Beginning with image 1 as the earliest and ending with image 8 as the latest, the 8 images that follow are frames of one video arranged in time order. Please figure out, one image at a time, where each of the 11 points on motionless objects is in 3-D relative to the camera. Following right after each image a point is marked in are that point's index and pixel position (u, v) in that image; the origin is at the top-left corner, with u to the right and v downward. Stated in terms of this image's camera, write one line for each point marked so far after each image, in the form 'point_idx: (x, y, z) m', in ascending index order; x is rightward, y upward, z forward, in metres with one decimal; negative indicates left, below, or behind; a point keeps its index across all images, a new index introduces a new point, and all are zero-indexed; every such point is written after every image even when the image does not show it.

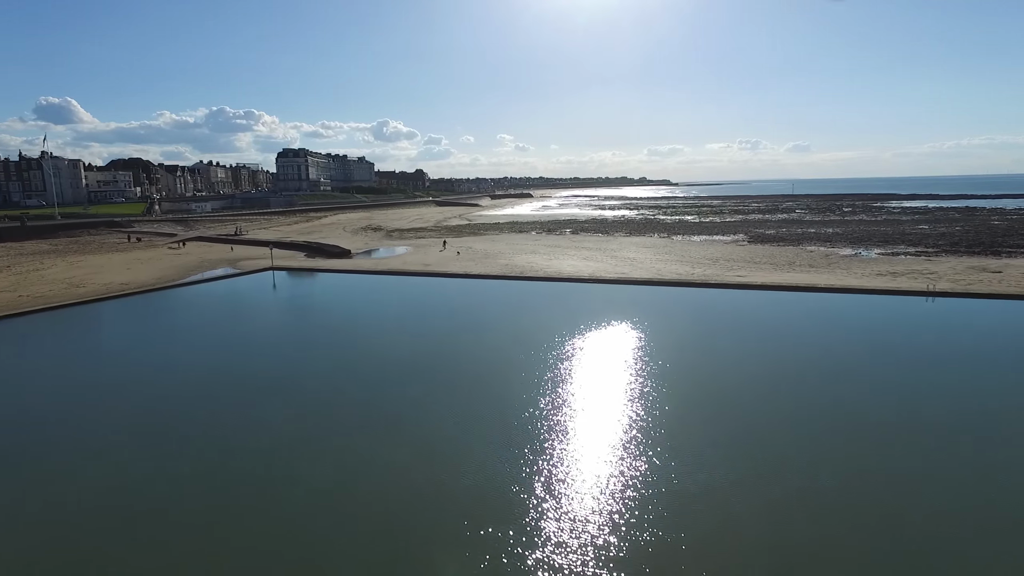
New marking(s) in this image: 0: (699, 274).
0: (+6.4, +0.5, +19.5) m
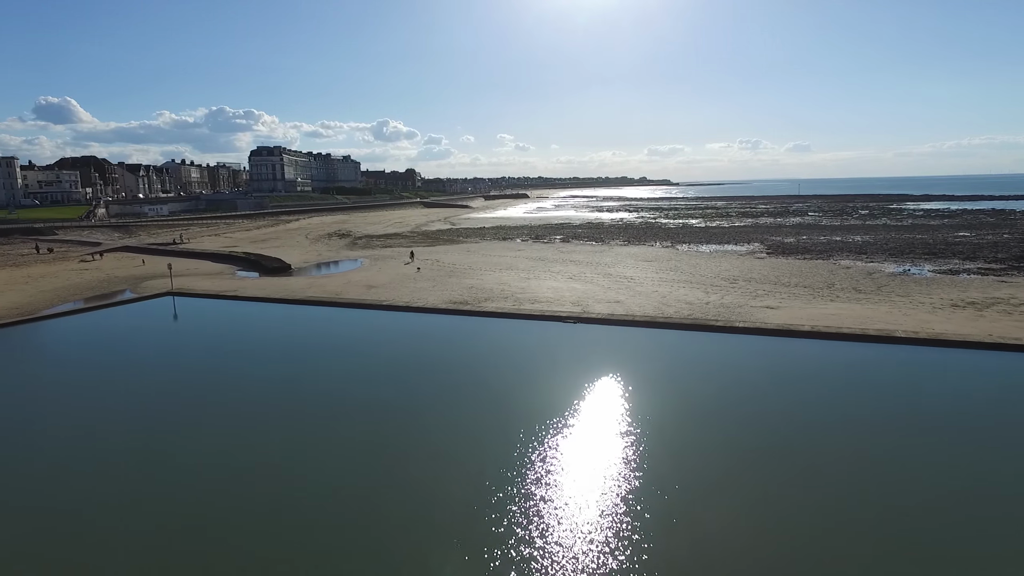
0: (+5.4, -0.3, +15.1) m
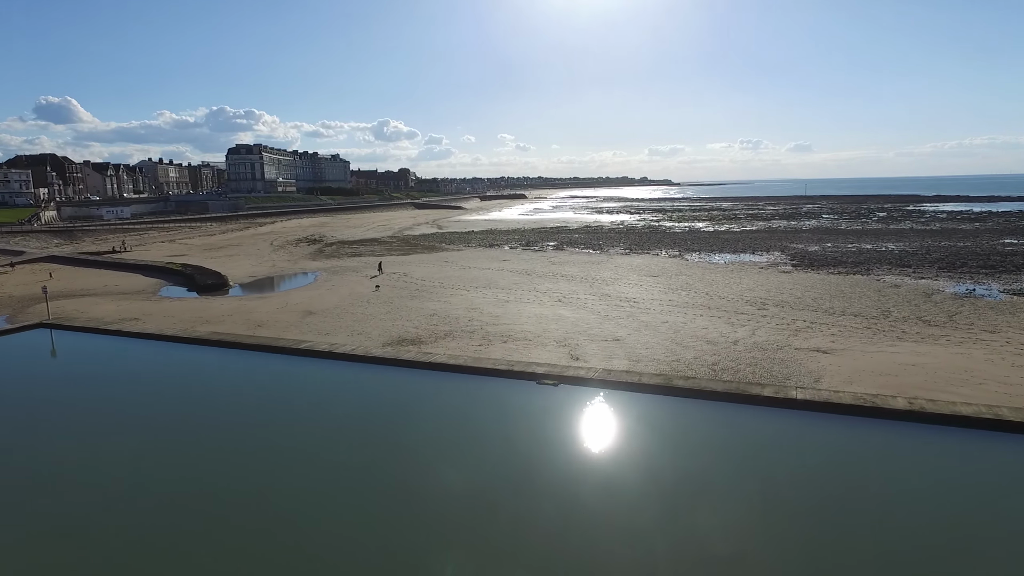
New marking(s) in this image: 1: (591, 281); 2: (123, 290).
0: (+4.7, -1.0, +11.6) m
1: (+2.4, +0.2, +18.1) m
2: (-11.9, -0.1, +17.9) m
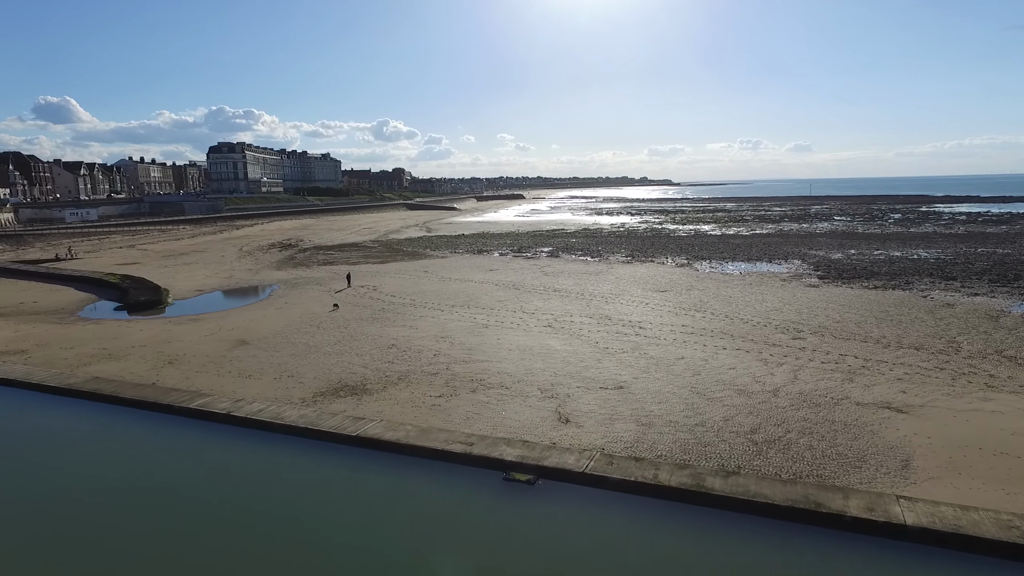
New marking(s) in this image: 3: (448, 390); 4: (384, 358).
0: (+4.3, -1.4, +8.9) m
1: (+2.0, -0.3, +15.5) m
2: (-12.3, -0.5, +15.3) m
3: (-0.9, -1.5, +8.7) m
4: (-2.3, -1.2, +10.4) m
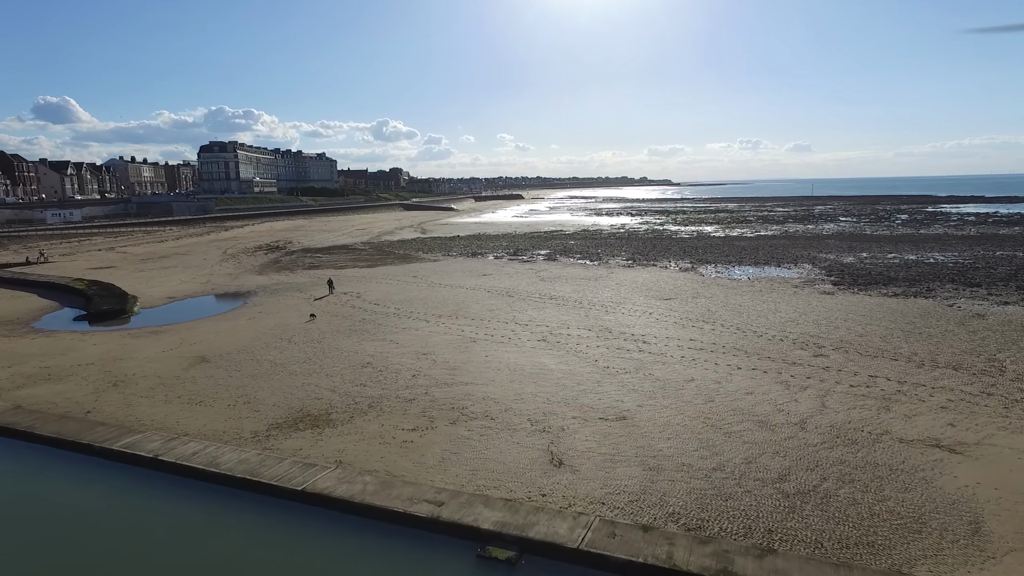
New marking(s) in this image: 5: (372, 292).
0: (+4.1, -1.6, +7.8) m
1: (+1.8, -0.5, +14.3) m
2: (-12.5, -0.7, +14.1) m
3: (-1.1, -1.7, +7.5) m
4: (-2.5, -1.4, +9.3) m
5: (-4.0, -0.1, +16.9) m
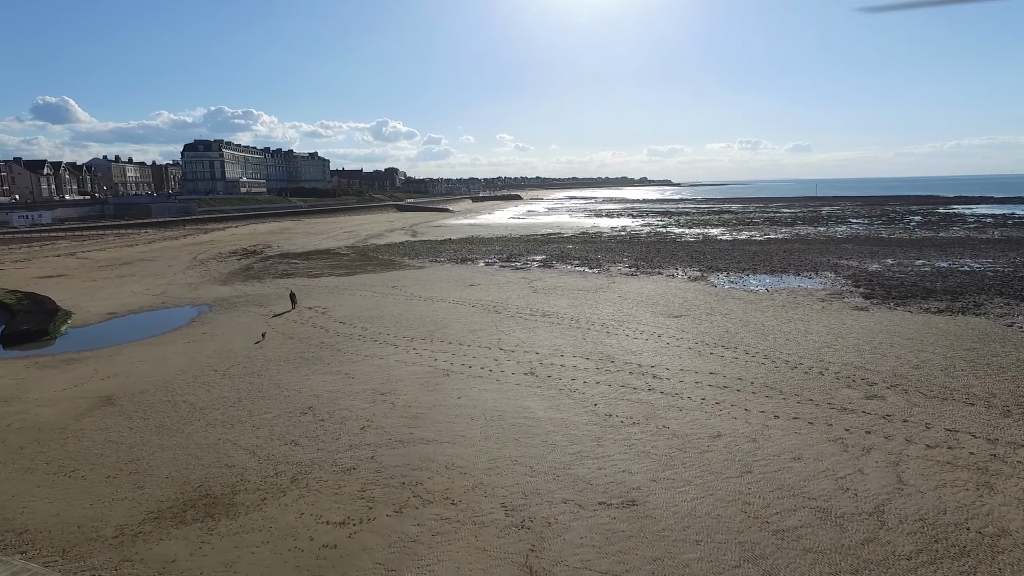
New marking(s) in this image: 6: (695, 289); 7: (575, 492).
0: (+3.8, -2.0, +5.7) m
1: (+1.5, -0.8, +12.3) m
2: (-12.8, -1.1, +12.1) m
3: (-1.4, -2.1, +5.5) m
4: (-2.8, -1.8, +7.2) m
5: (-4.3, -0.5, +14.9) m
6: (+5.2, 0.0, +16.5) m
7: (+0.6, -2.0, +5.8) m
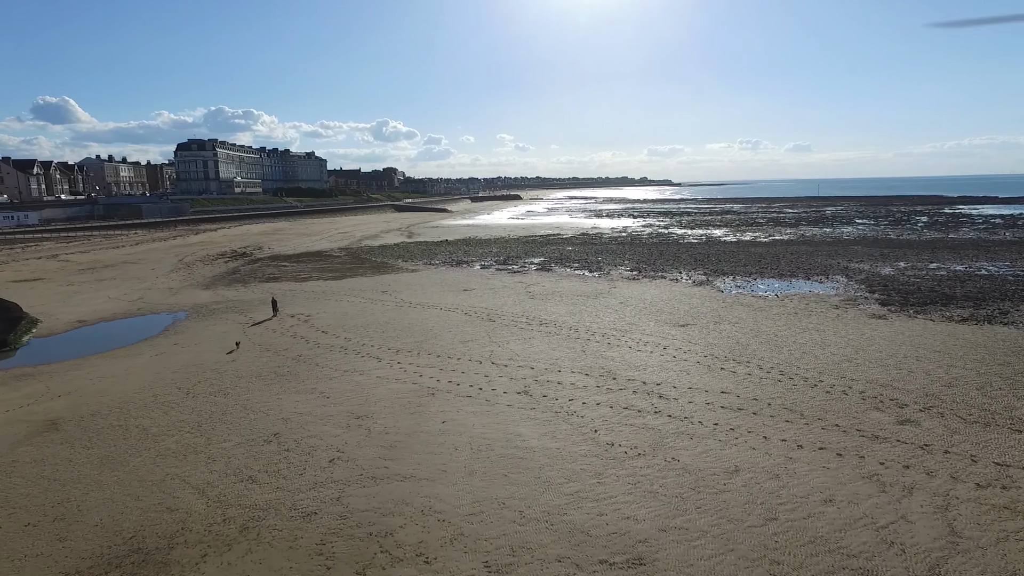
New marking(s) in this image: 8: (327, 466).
0: (+3.7, -2.1, +4.9) m
1: (+1.4, -1.0, +11.4) m
2: (-12.9, -1.2, +11.2) m
3: (-1.6, -2.2, +4.6) m
4: (-2.9, -1.9, +6.4) m
5: (-4.4, -0.6, +14.0) m
6: (+5.0, -0.2, +15.7) m
7: (+0.5, -2.2, +4.9) m
8: (-2.0, -1.9, +6.4) m
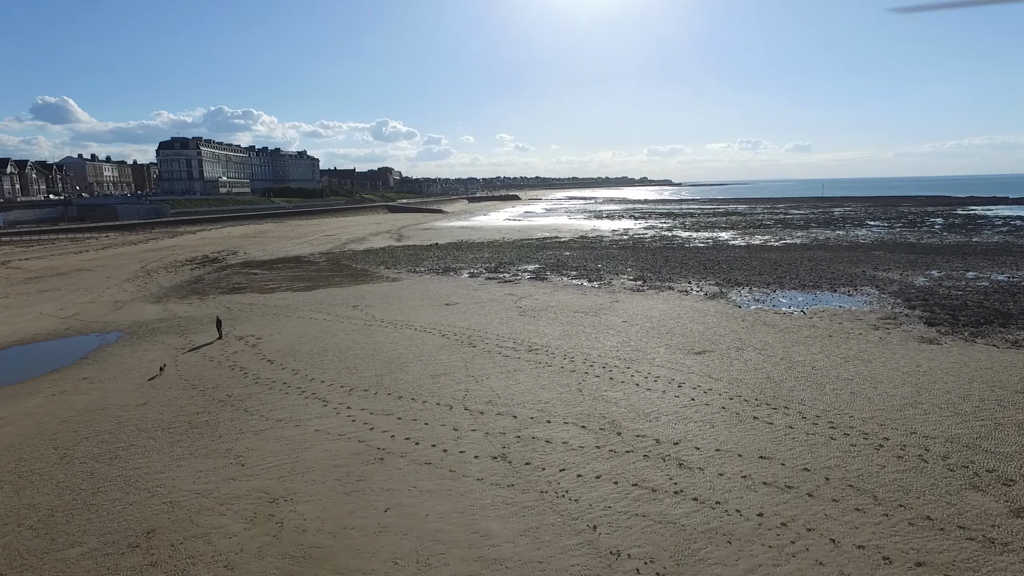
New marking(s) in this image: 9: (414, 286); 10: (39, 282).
0: (+3.4, -2.5, +2.8) m
1: (+1.1, -1.3, +9.4) m
2: (-13.2, -1.6, +9.2) m
3: (-1.8, -2.6, +2.6) m
4: (-3.2, -2.3, +4.3) m
5: (-4.7, -1.0, +12.0) m
6: (+4.7, -0.5, +13.6) m
7: (+0.2, -2.5, +2.9) m
8: (-2.3, -2.3, +4.4) m
9: (-3.0, +0.1, +18.0) m
10: (-15.5, +0.2, +19.2) m
